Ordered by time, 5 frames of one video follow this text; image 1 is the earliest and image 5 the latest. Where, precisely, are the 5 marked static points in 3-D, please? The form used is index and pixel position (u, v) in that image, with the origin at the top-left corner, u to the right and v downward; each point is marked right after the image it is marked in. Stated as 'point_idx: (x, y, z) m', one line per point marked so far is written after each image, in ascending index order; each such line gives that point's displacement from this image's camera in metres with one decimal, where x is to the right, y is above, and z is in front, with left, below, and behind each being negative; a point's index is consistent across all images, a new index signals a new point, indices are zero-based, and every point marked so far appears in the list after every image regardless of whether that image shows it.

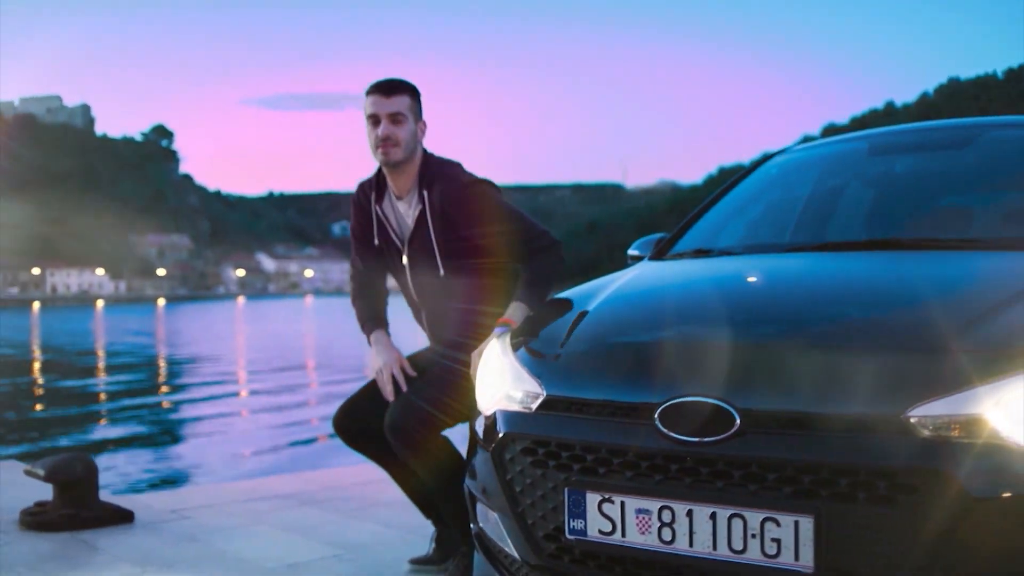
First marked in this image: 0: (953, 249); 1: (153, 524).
0: (+1.2, +0.1, +2.8) m
1: (-1.4, -0.9, +4.0) m
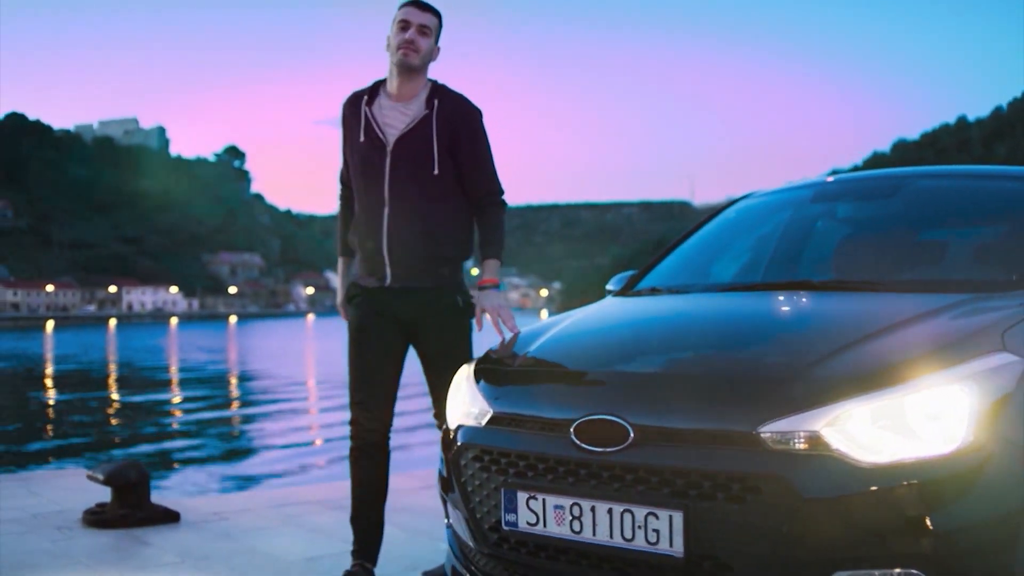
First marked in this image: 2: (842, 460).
0: (+1.1, 0.0, +3.2) m
1: (-1.4, -1.1, +4.6) m
2: (+0.7, -0.4, +2.2) m
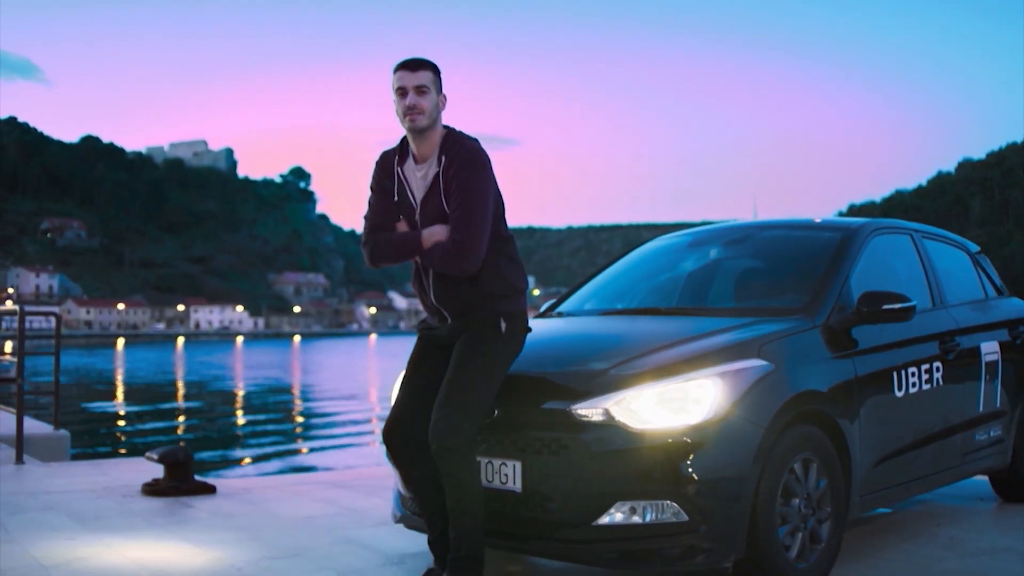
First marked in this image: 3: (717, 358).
0: (+0.8, -0.1, +4.4) m
1: (-1.6, -1.2, +5.8) m
2: (+0.4, -0.5, +3.4) m
3: (+0.7, -0.2, +3.6) m
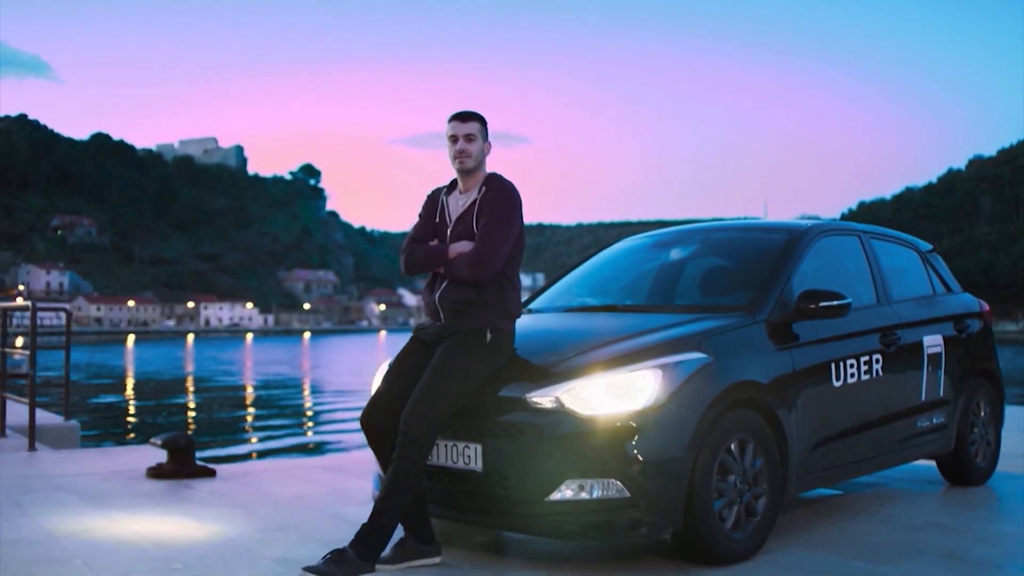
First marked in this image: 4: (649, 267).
0: (+0.7, -0.1, +4.8) m
1: (-1.7, -1.2, +6.3) m
2: (+0.2, -0.5, +3.8) m
3: (+0.6, -0.2, +4.0) m
4: (+0.7, +0.1, +5.5) m
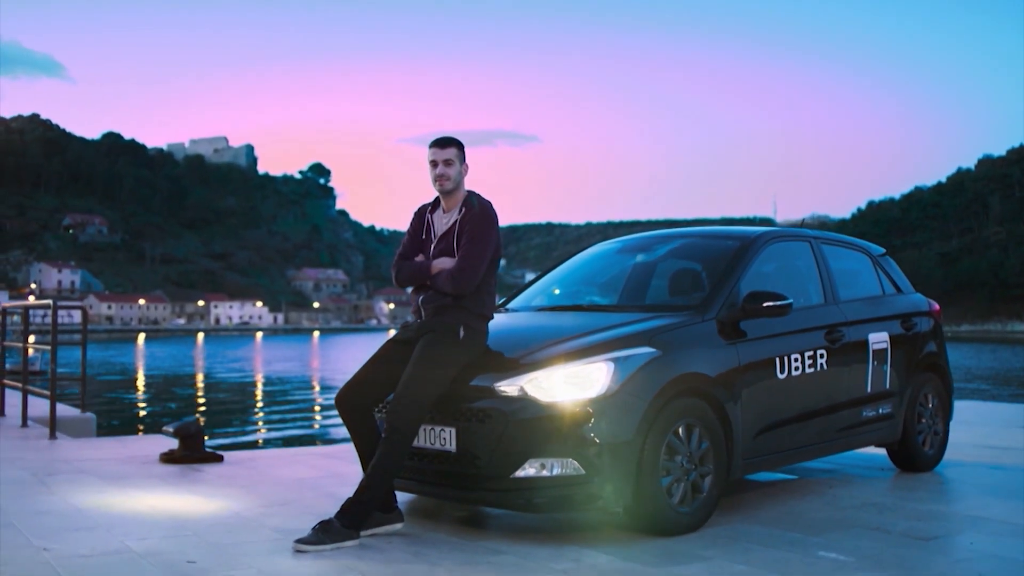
0: (+0.5, -0.1, +5.3) m
1: (-1.8, -1.2, +6.8) m
2: (+0.1, -0.5, +4.3) m
3: (+0.5, -0.2, +4.5) m
4: (+0.6, +0.1, +6.0) m
